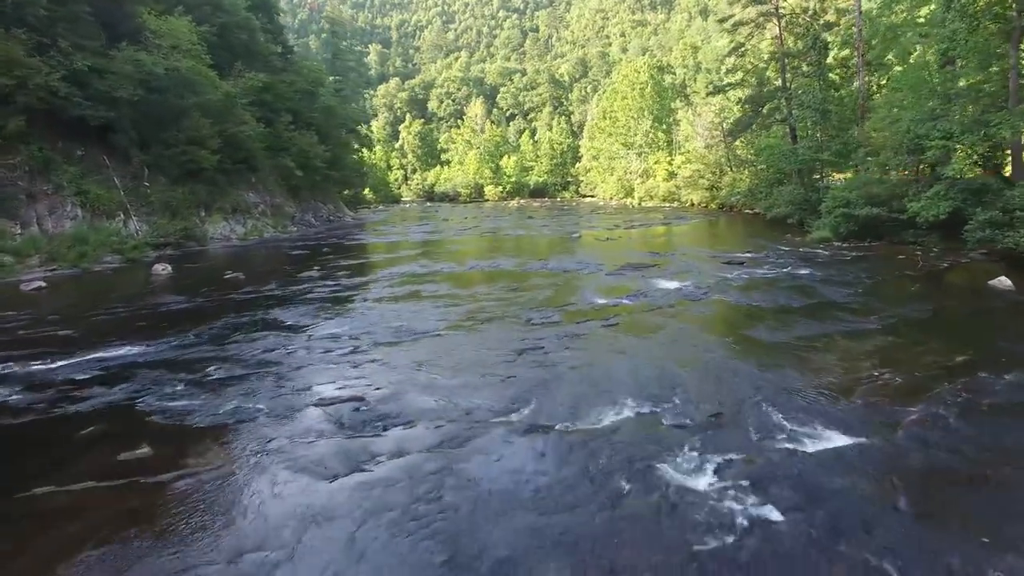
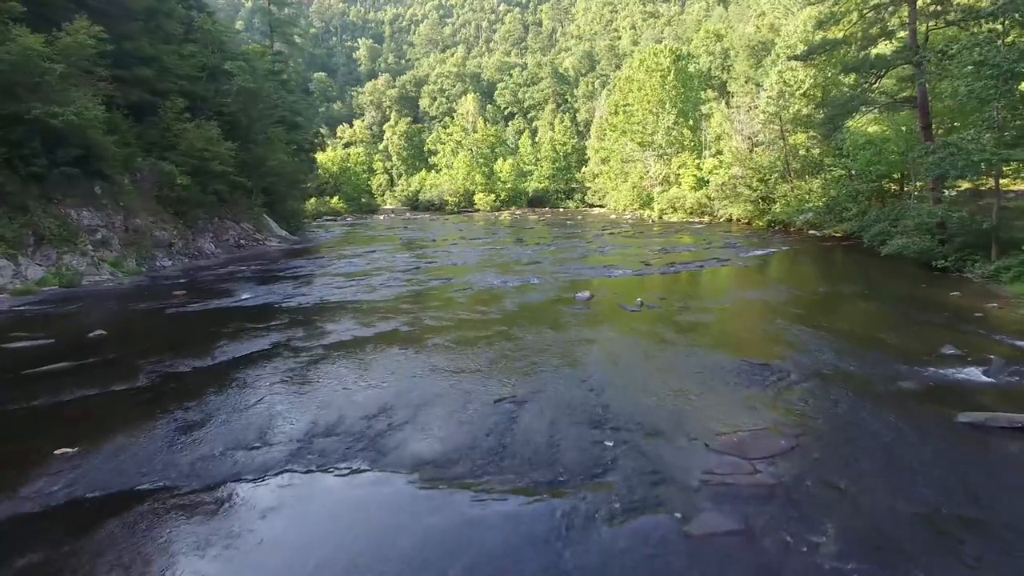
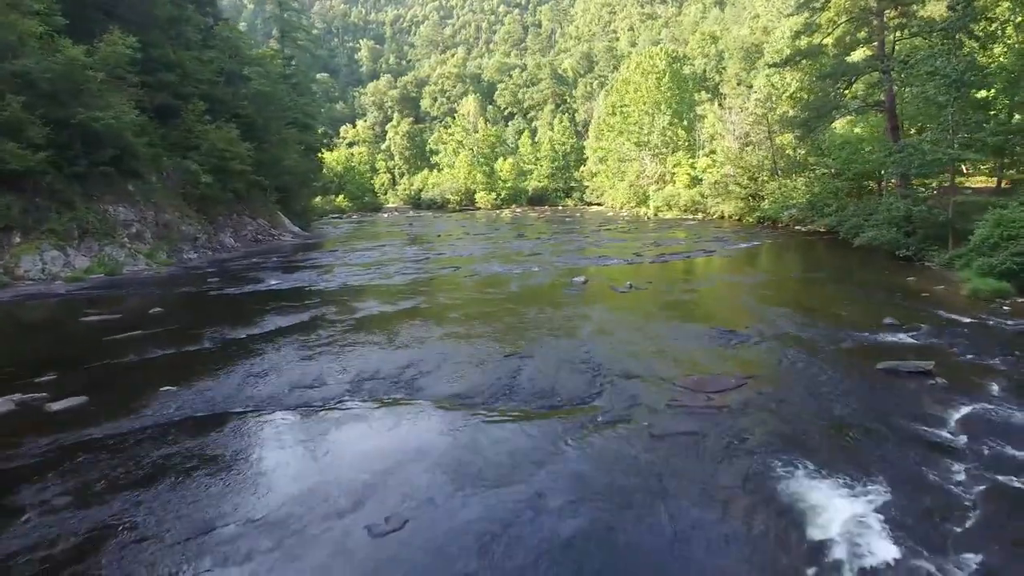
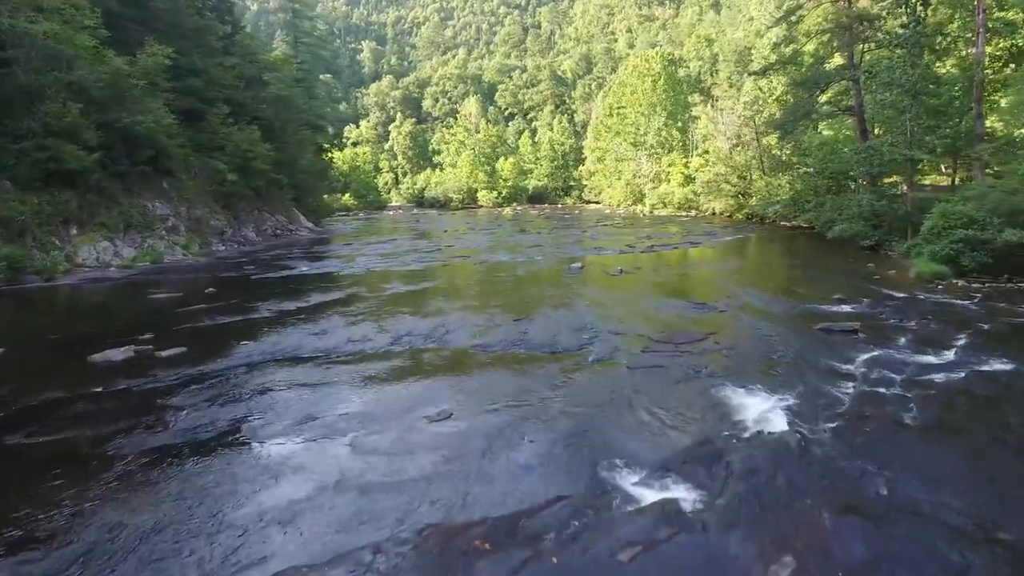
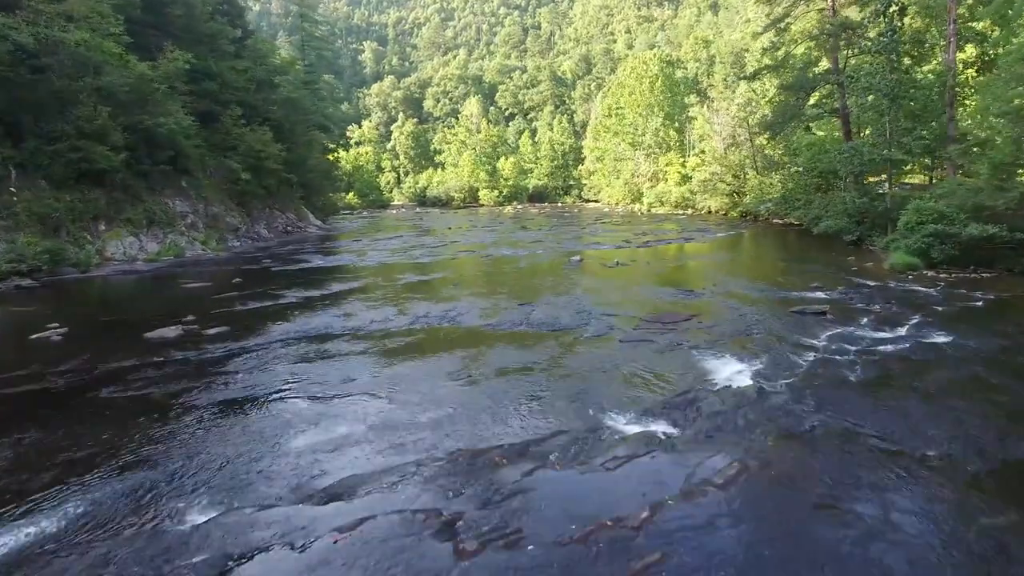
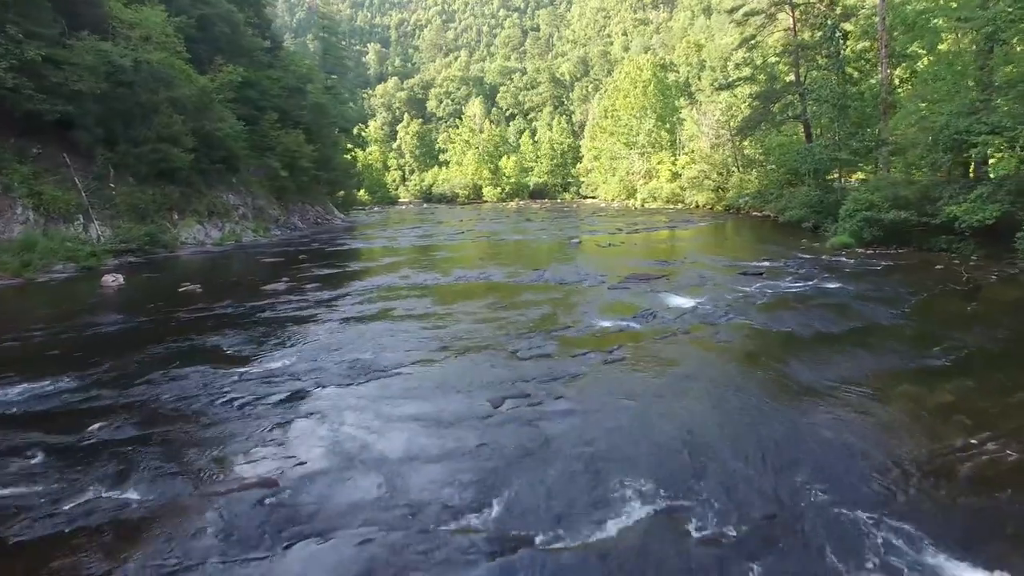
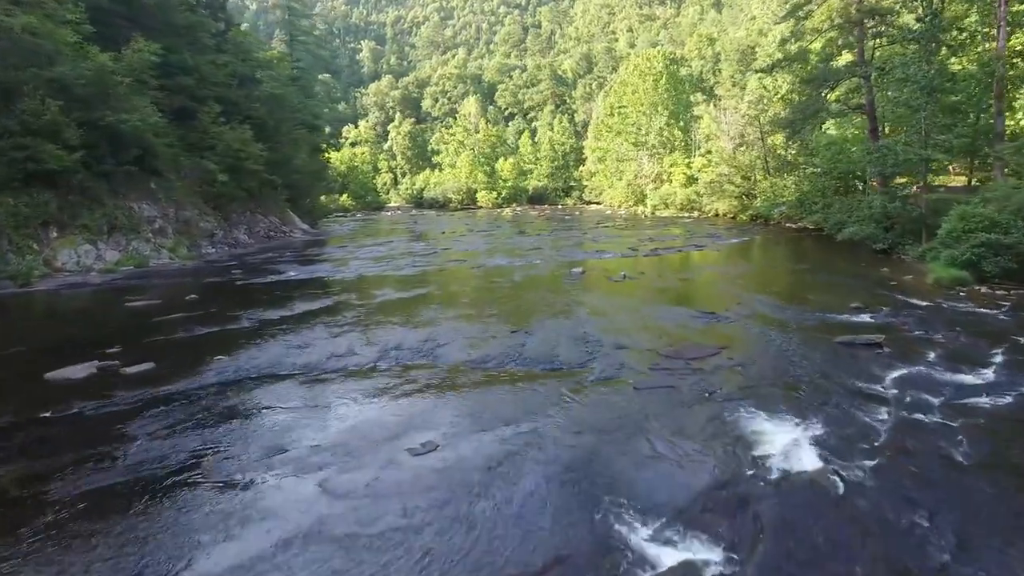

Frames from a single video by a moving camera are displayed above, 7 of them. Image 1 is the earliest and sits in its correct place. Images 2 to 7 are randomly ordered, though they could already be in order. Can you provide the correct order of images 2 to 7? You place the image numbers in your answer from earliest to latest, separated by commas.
6, 5, 4, 7, 3, 2
